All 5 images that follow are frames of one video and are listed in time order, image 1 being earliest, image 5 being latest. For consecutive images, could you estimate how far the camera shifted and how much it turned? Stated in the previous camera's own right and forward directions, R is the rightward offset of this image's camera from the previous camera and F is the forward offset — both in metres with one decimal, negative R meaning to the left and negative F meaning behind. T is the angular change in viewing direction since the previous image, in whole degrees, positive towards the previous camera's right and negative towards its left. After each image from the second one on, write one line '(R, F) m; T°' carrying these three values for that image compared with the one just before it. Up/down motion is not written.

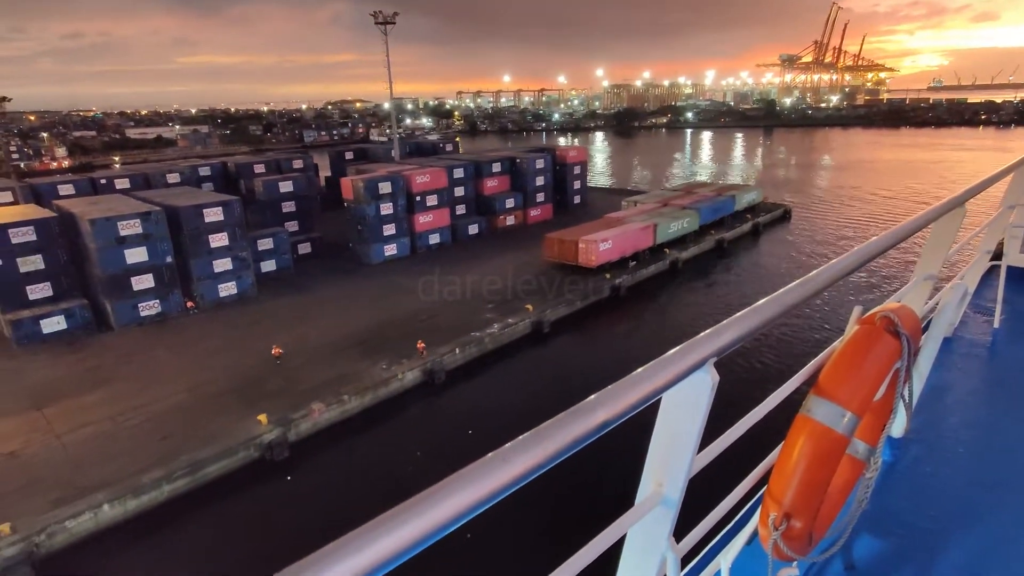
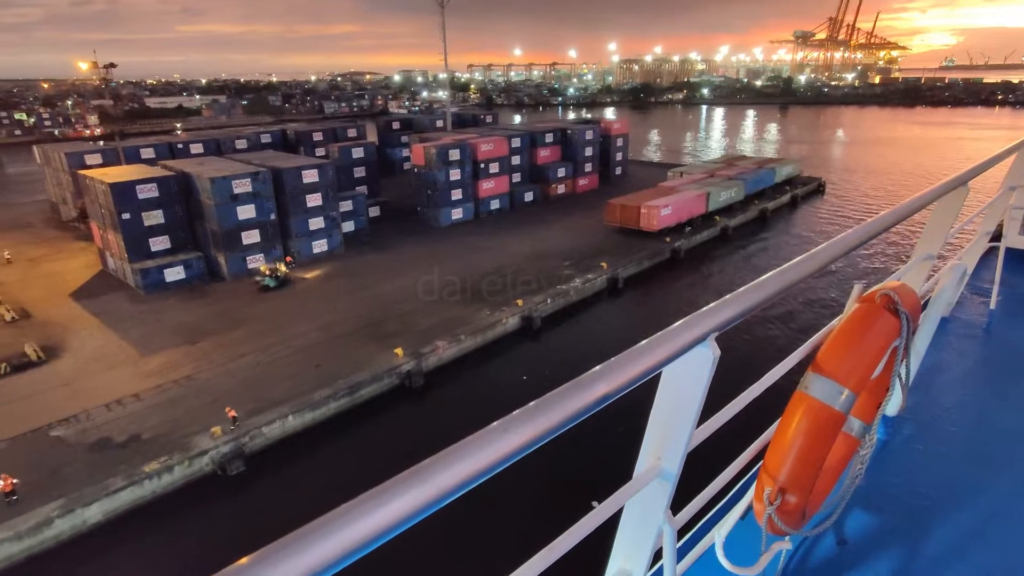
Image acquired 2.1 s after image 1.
(-1.4, -0.9) m; 0°
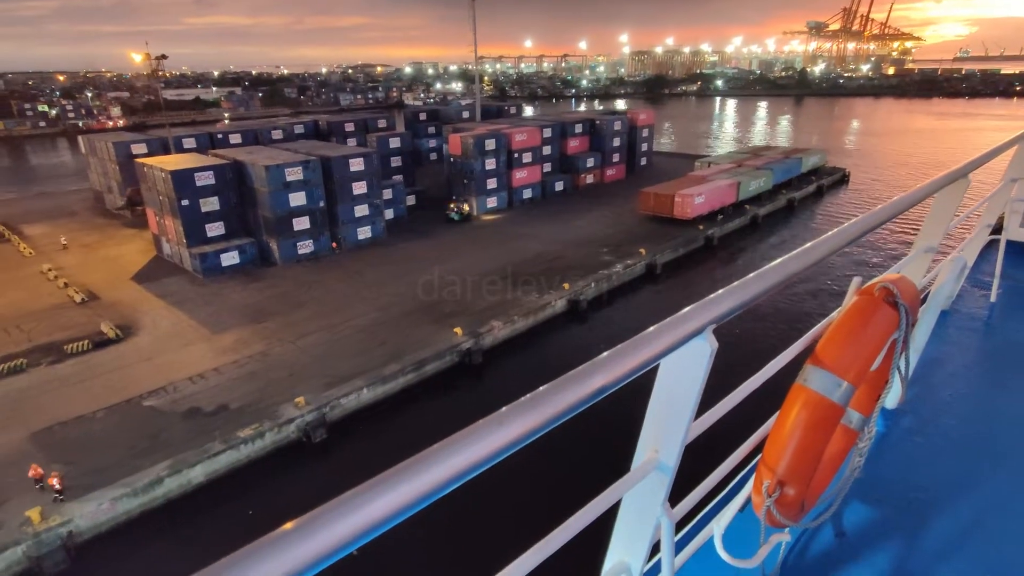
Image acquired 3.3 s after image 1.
(-0.7, -0.4) m; -1°
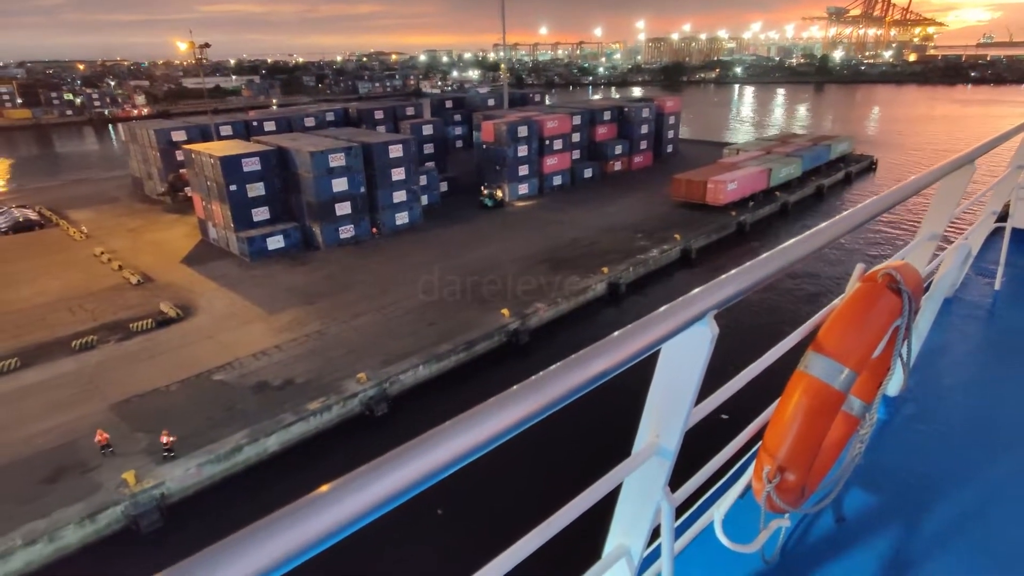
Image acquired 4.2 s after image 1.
(-0.5, -0.2) m; -1°
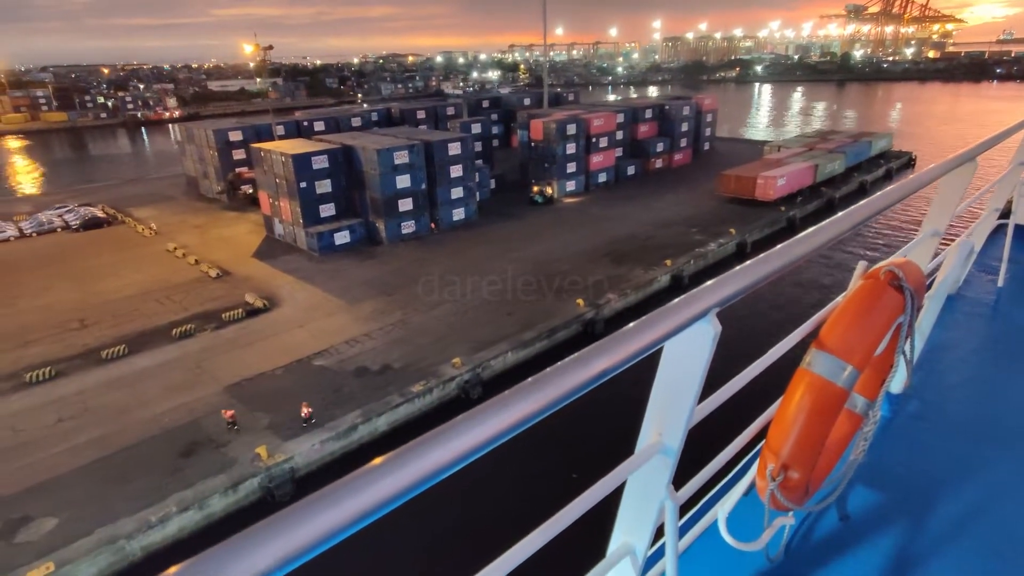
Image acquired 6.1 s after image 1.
(-1.0, -0.3) m; -1°
